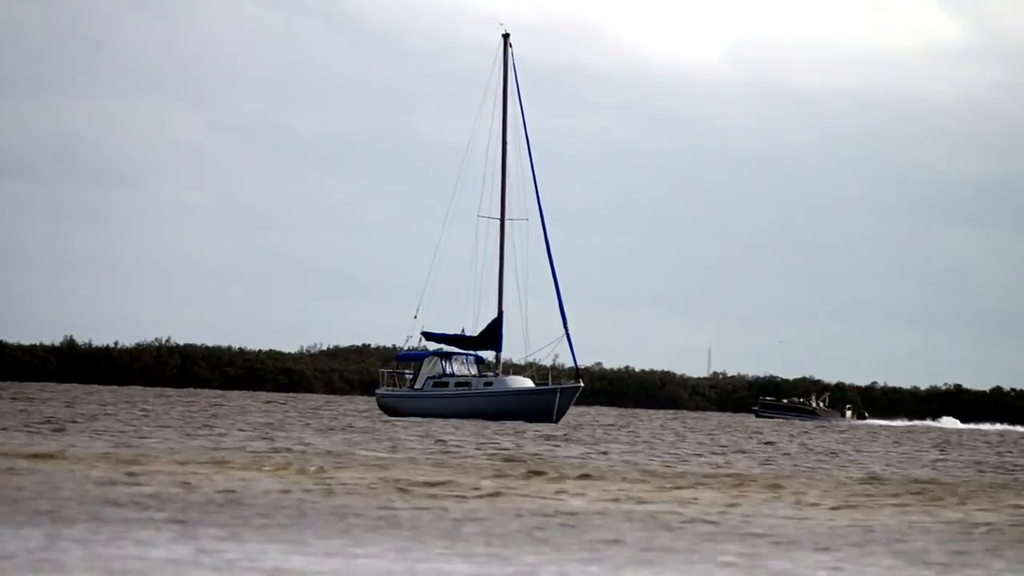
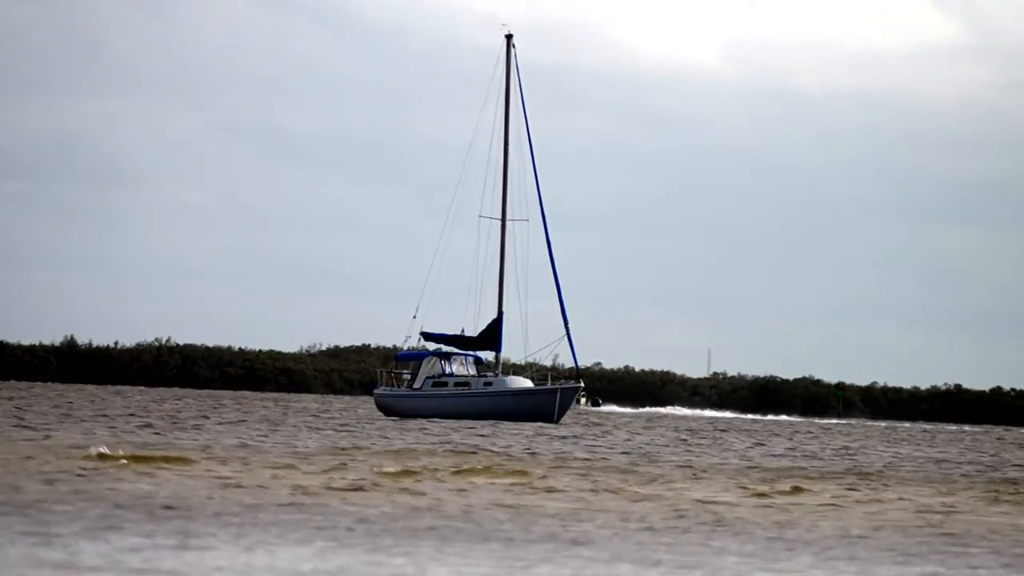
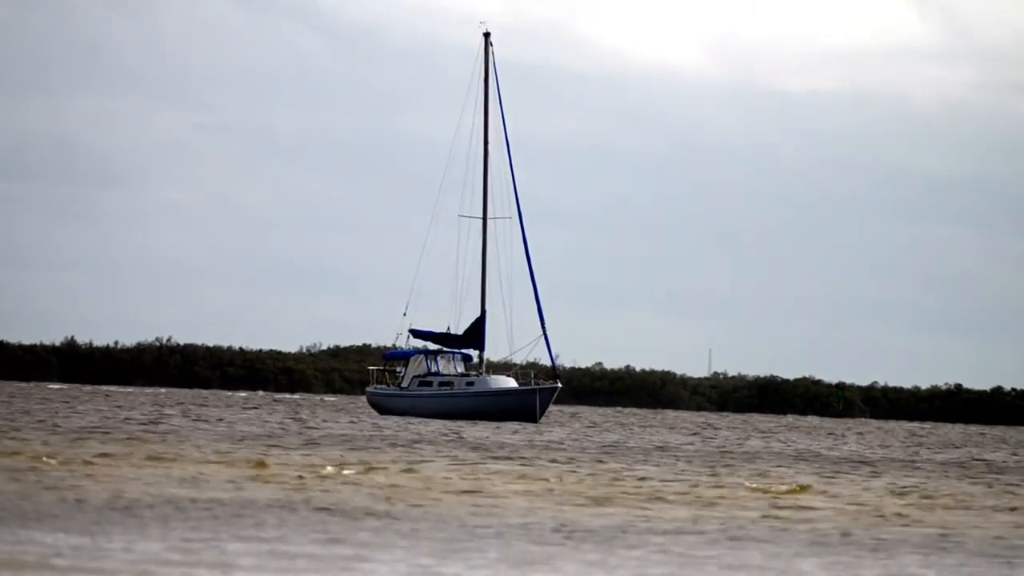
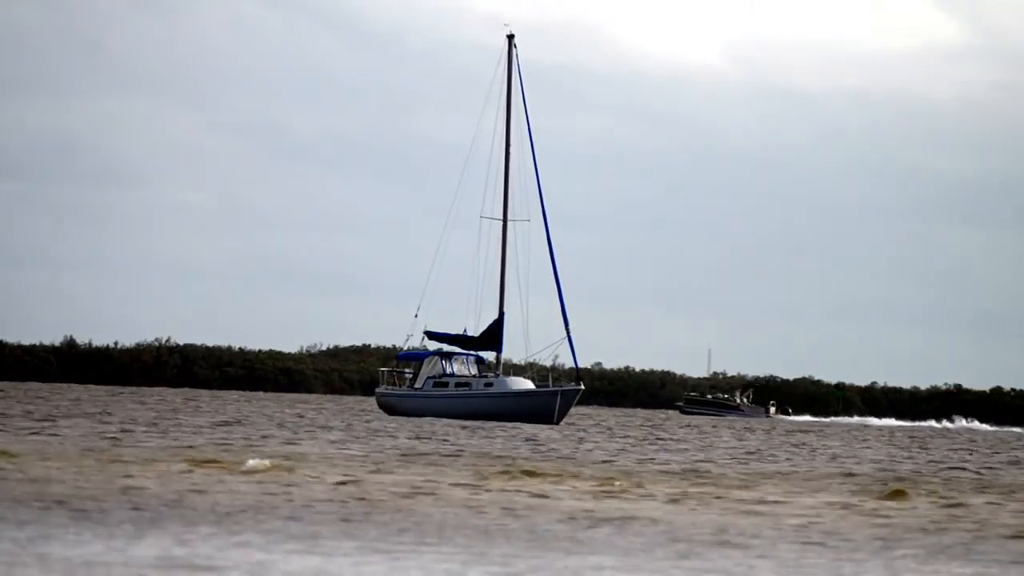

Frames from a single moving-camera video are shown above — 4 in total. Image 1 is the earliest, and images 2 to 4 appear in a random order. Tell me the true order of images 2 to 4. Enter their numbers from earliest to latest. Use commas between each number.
4, 2, 3
